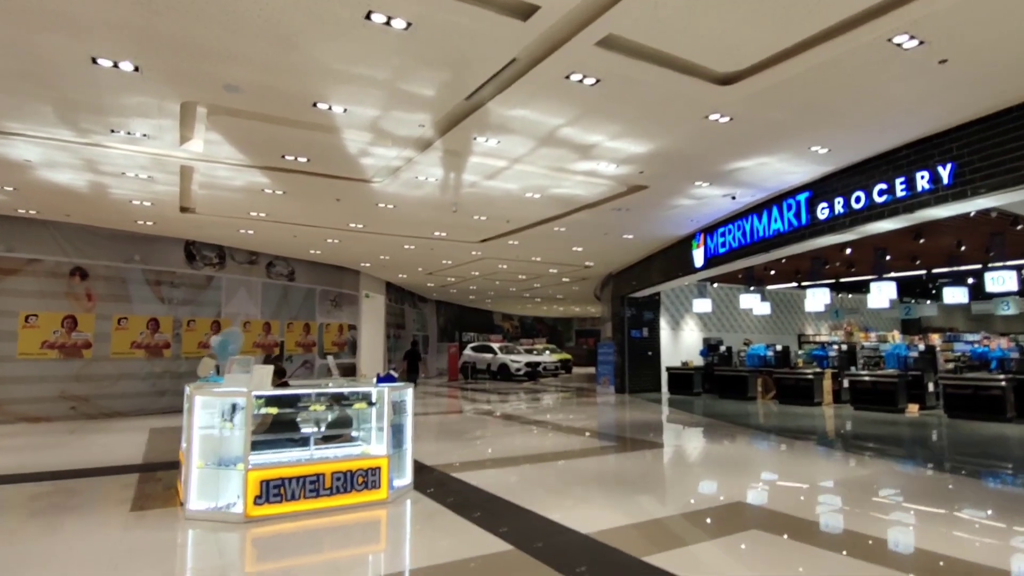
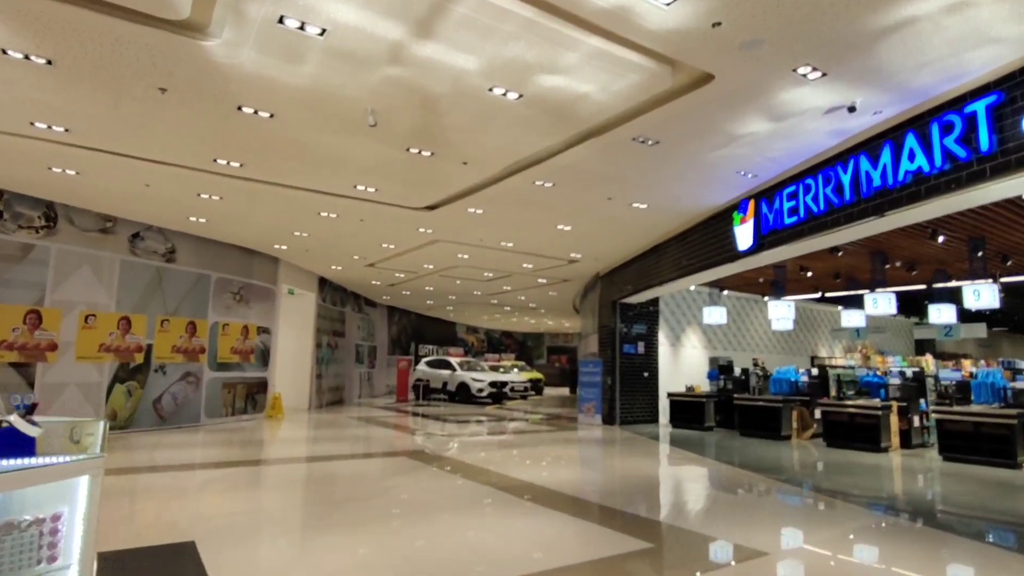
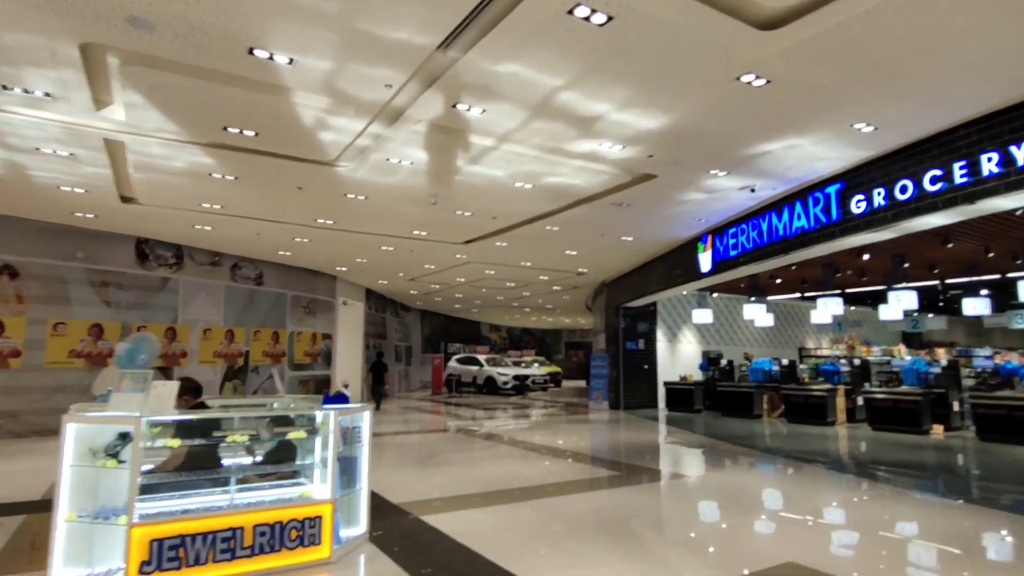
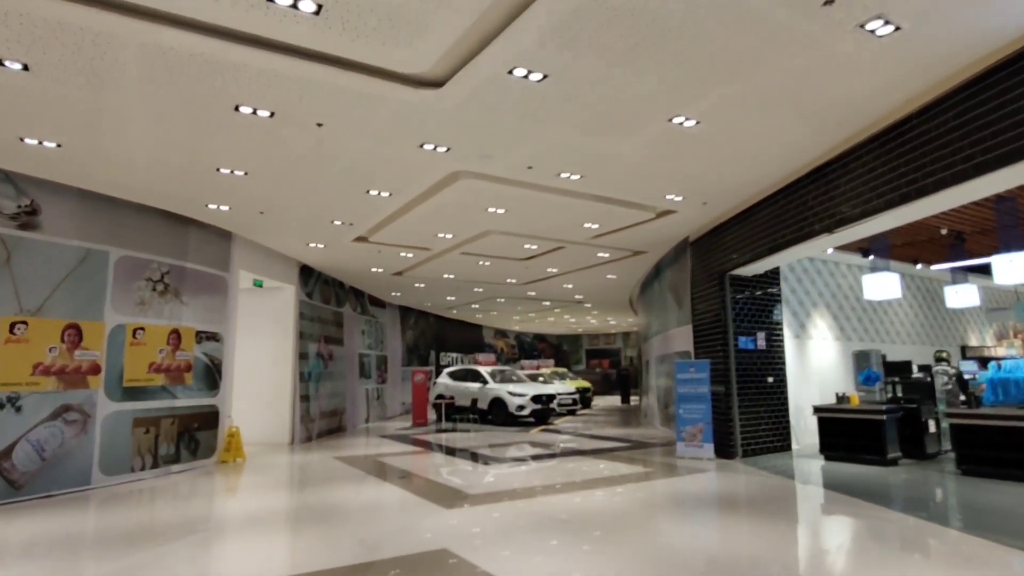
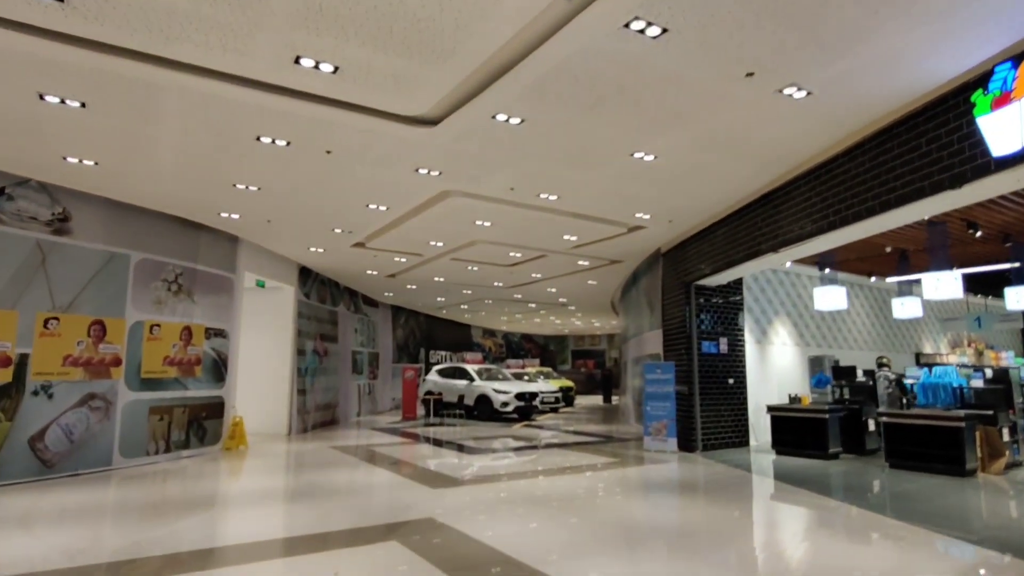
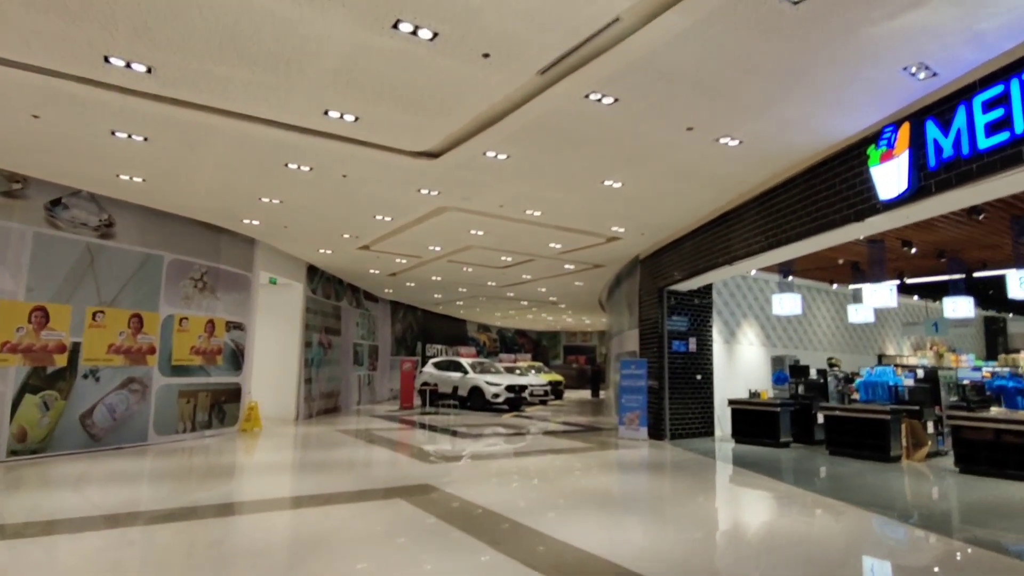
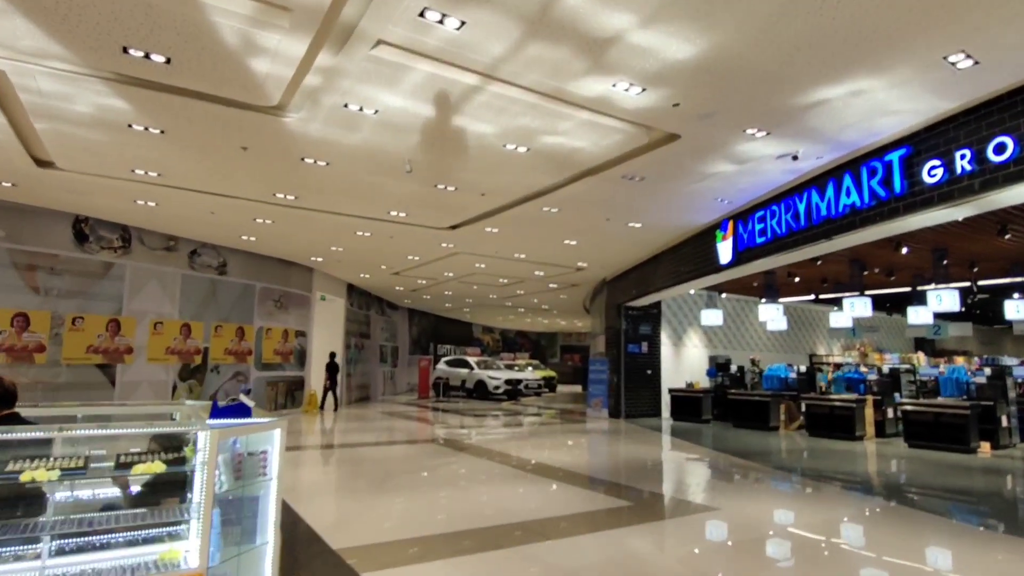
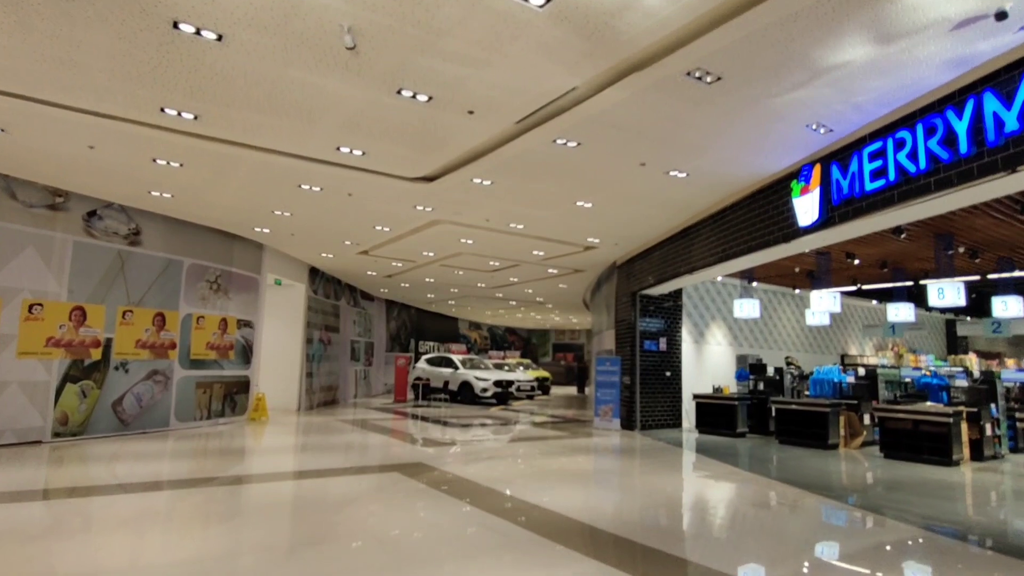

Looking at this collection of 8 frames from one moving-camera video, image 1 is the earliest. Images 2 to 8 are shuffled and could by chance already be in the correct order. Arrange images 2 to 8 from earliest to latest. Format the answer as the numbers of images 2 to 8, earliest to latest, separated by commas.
3, 7, 2, 8, 6, 5, 4
